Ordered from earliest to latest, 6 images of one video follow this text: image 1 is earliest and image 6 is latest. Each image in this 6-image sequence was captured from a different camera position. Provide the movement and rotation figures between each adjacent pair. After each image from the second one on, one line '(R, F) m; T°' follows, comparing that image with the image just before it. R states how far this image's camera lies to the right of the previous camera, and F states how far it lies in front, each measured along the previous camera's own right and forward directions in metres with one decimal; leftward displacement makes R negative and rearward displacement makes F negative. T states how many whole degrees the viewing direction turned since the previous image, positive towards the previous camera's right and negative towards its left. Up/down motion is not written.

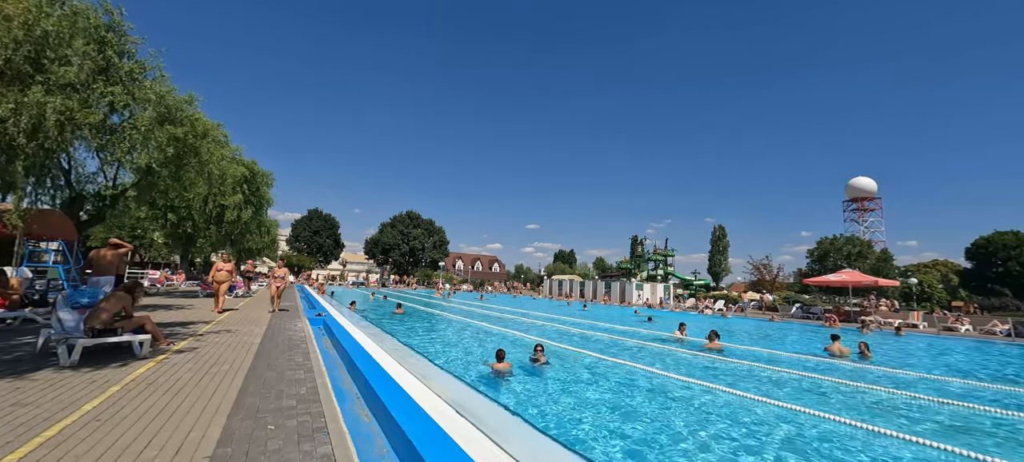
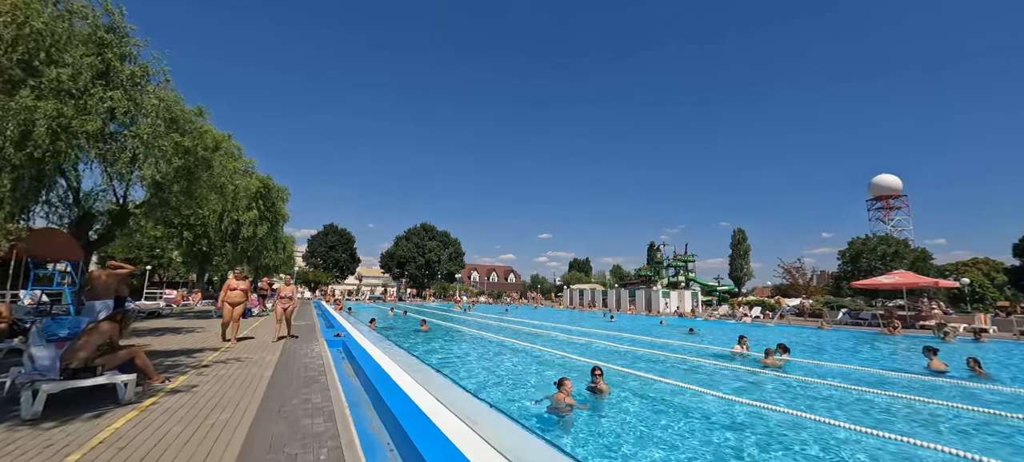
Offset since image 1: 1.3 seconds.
(-0.5, +1.0) m; -2°
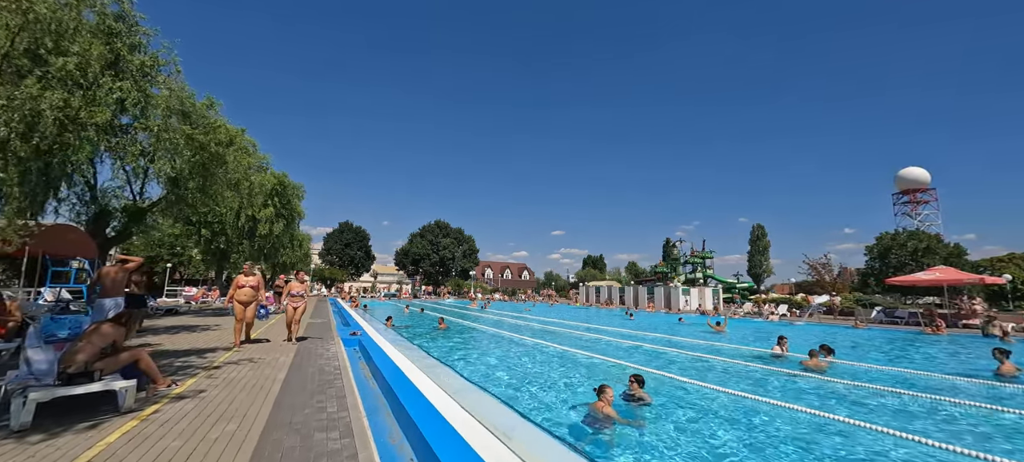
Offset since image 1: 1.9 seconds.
(-0.2, +0.5) m; -2°
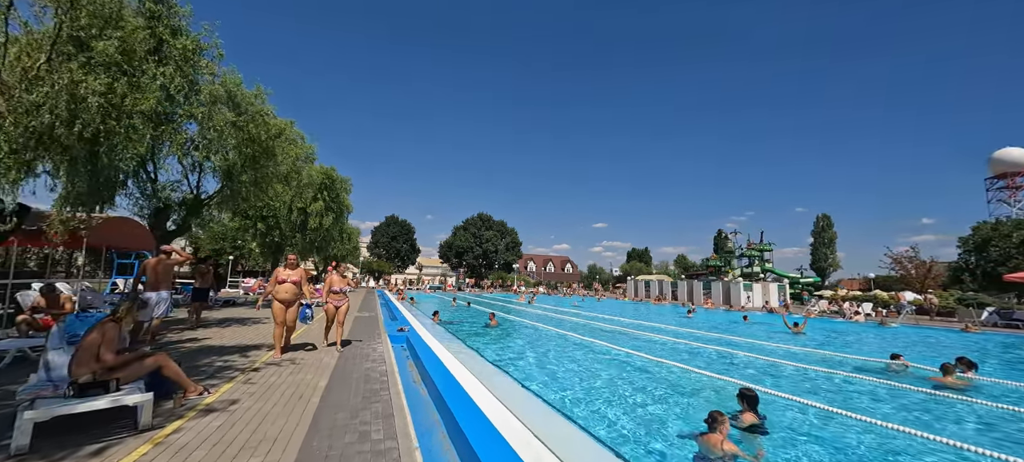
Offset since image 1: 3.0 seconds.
(-0.4, +0.9) m; -6°
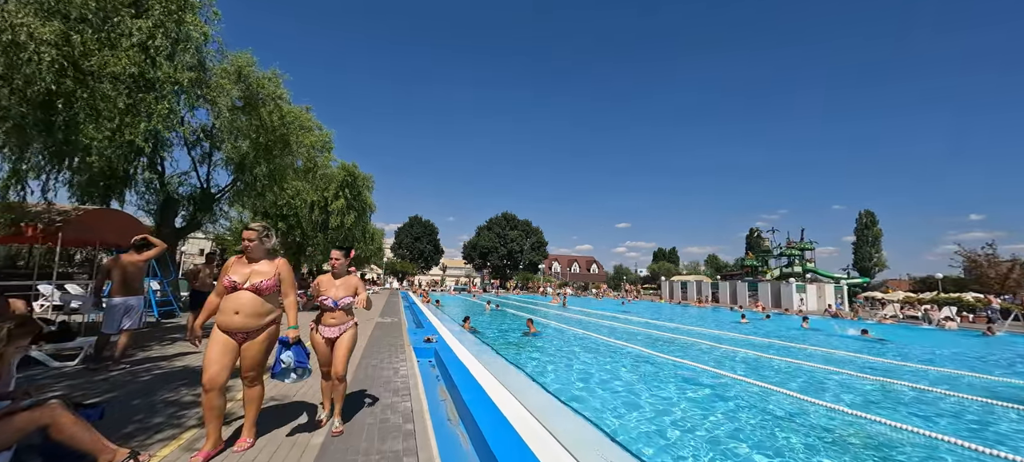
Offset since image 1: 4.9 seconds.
(-0.5, +1.6) m; -3°
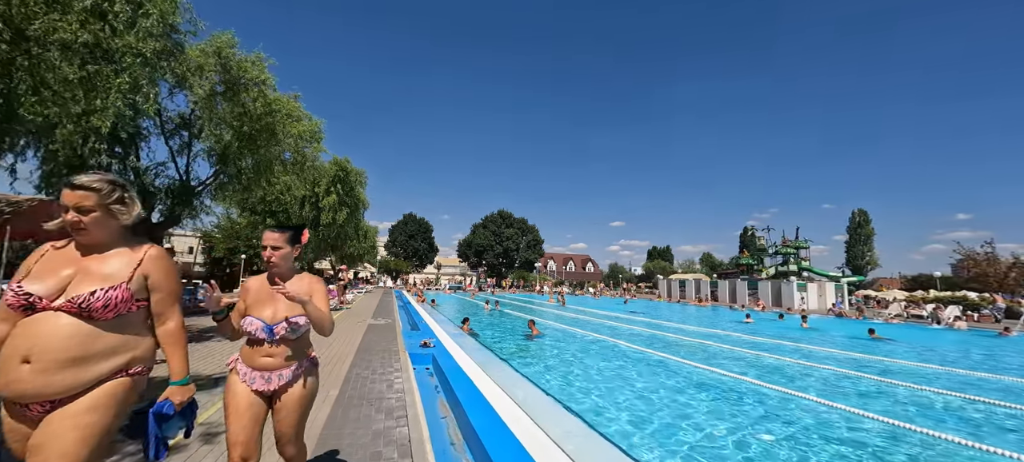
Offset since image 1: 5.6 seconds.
(-0.2, +0.7) m; +1°
